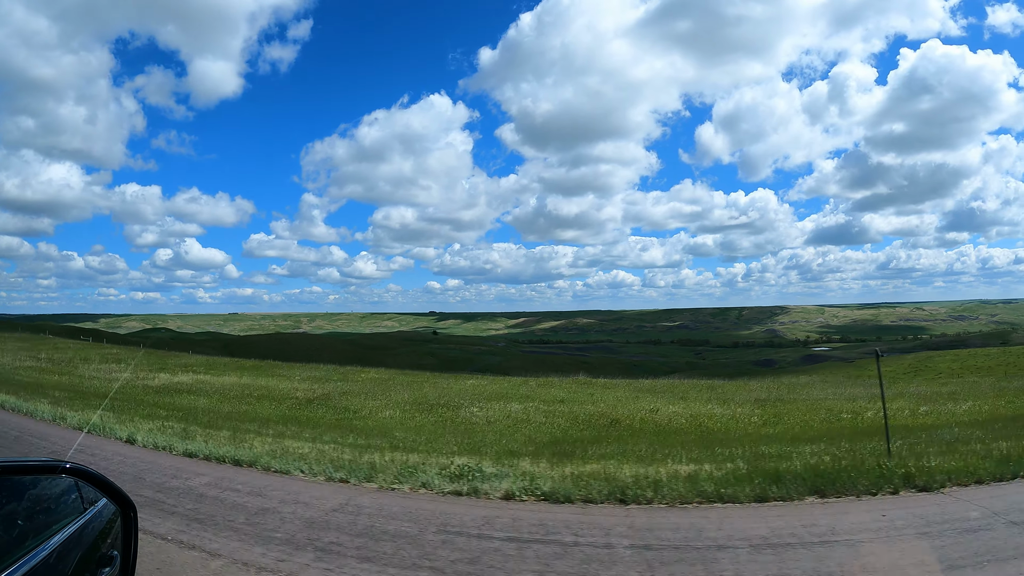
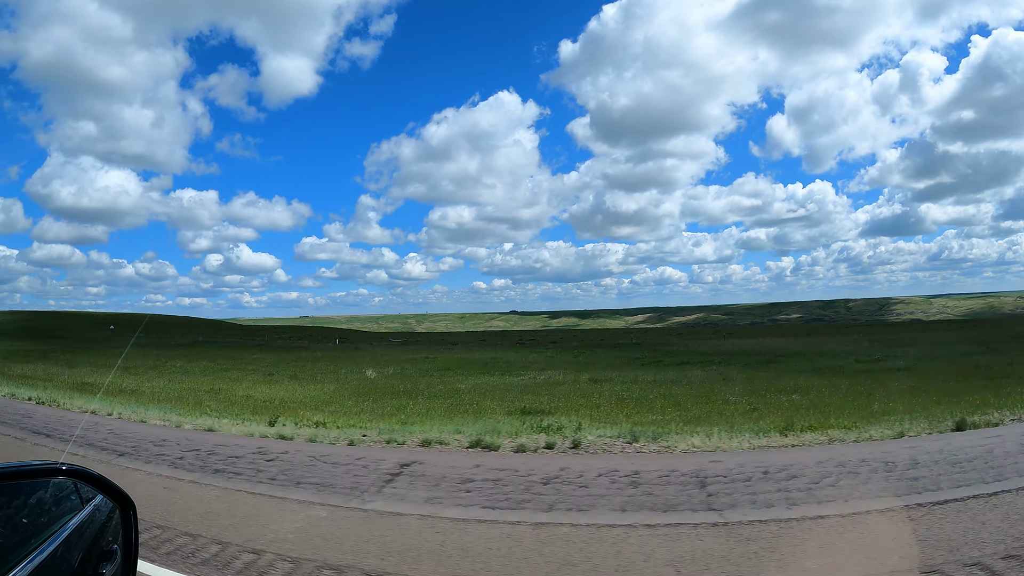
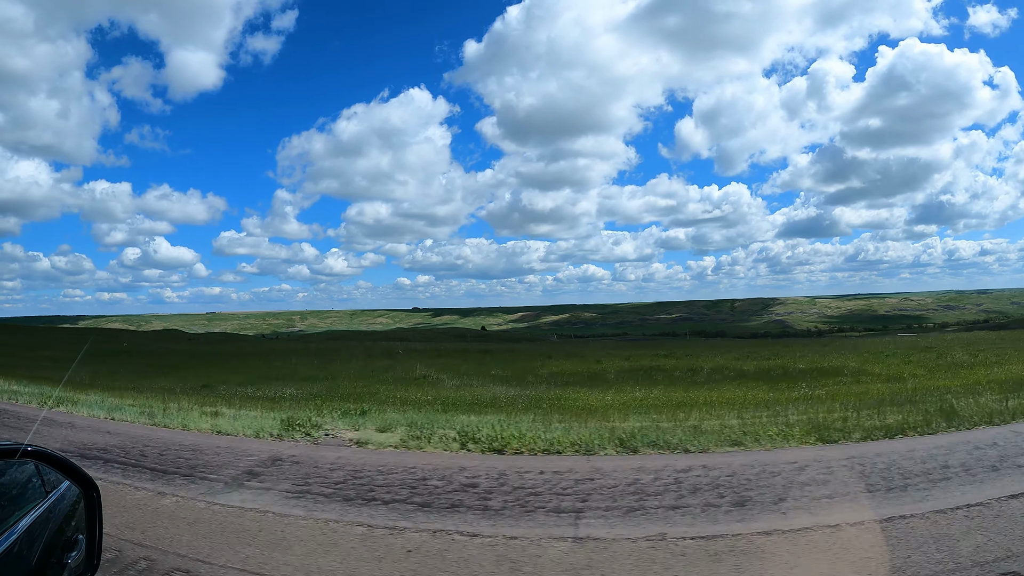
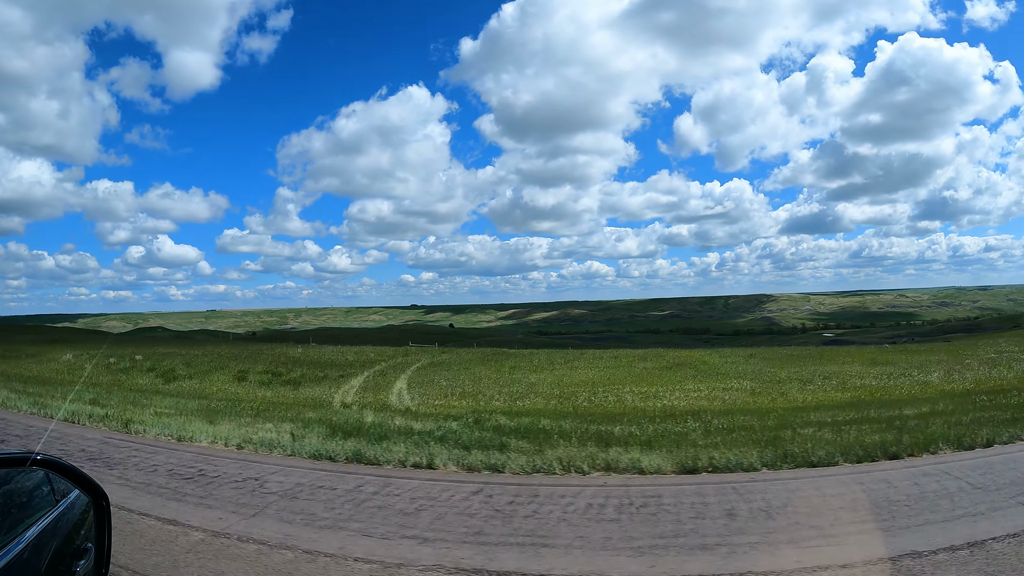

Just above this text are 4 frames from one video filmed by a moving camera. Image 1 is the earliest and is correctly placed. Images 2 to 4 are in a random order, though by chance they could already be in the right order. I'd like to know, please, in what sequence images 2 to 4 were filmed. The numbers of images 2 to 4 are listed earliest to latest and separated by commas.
4, 3, 2
